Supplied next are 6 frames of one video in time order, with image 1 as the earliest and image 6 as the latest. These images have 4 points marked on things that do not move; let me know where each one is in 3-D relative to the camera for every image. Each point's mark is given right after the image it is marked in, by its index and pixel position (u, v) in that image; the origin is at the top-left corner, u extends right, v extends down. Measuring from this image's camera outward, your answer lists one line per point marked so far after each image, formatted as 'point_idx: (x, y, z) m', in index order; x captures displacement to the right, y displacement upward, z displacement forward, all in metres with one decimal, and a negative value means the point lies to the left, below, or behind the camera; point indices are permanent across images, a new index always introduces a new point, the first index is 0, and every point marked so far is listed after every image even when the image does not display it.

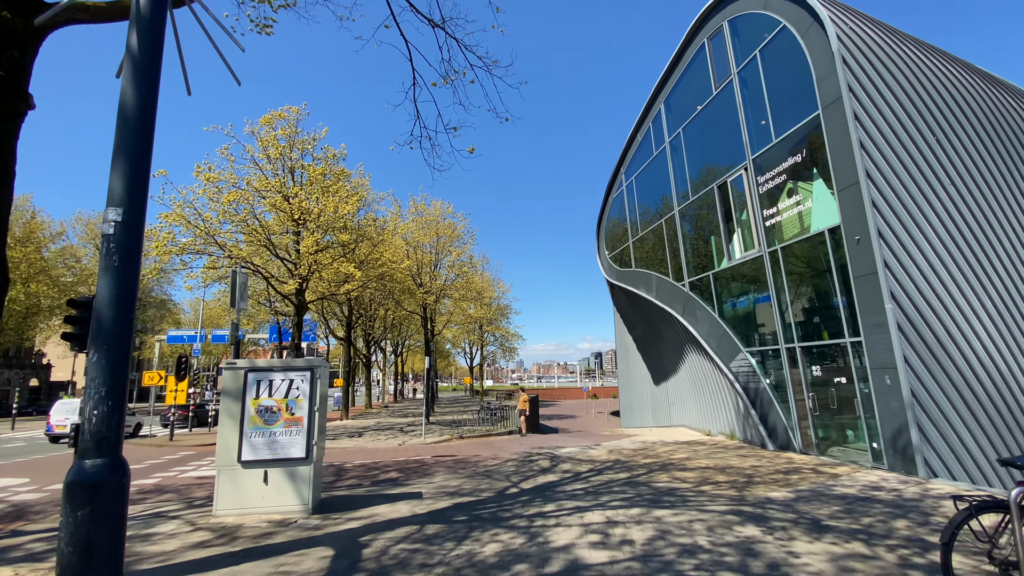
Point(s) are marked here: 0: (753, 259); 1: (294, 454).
0: (+5.0, +0.6, +10.7) m
1: (-2.6, -2.0, +6.2) m
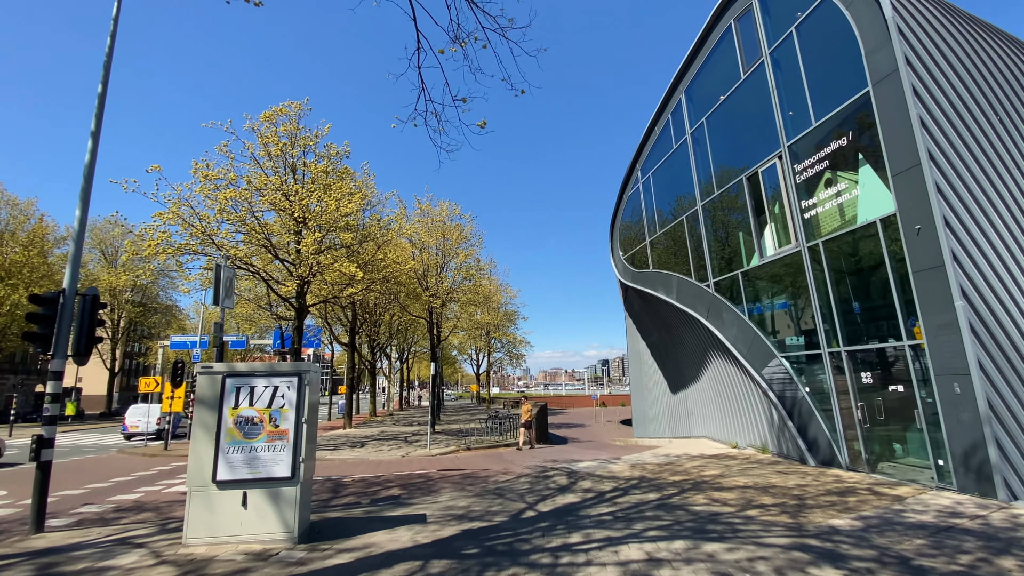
0: (+5.2, +0.6, +9.7) m
1: (-2.4, -1.9, +5.3) m
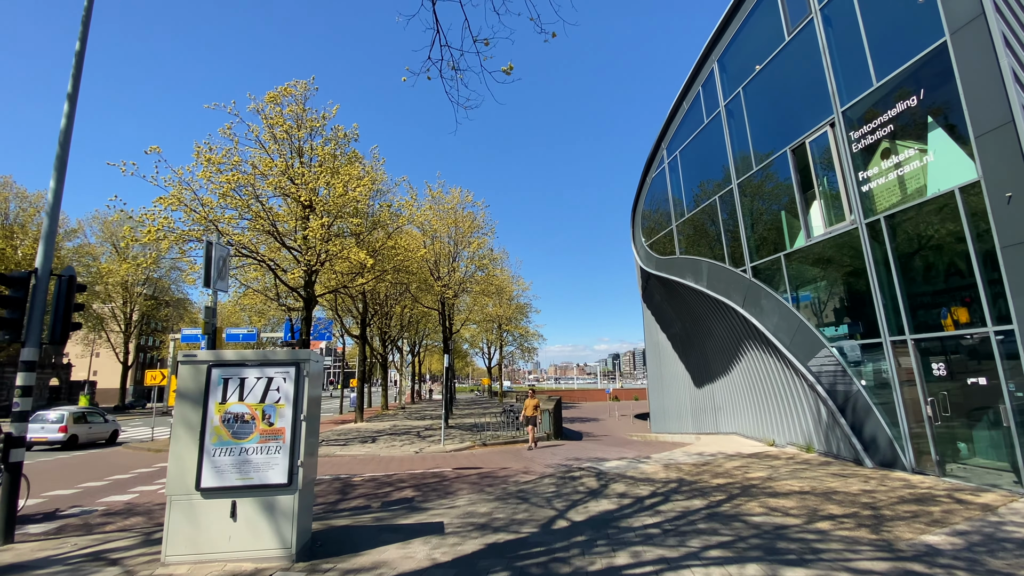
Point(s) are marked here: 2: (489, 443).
0: (+5.6, +0.9, +8.8) m
1: (-2.1, -1.7, +4.5) m
2: (-0.7, -4.6, +15.3) m
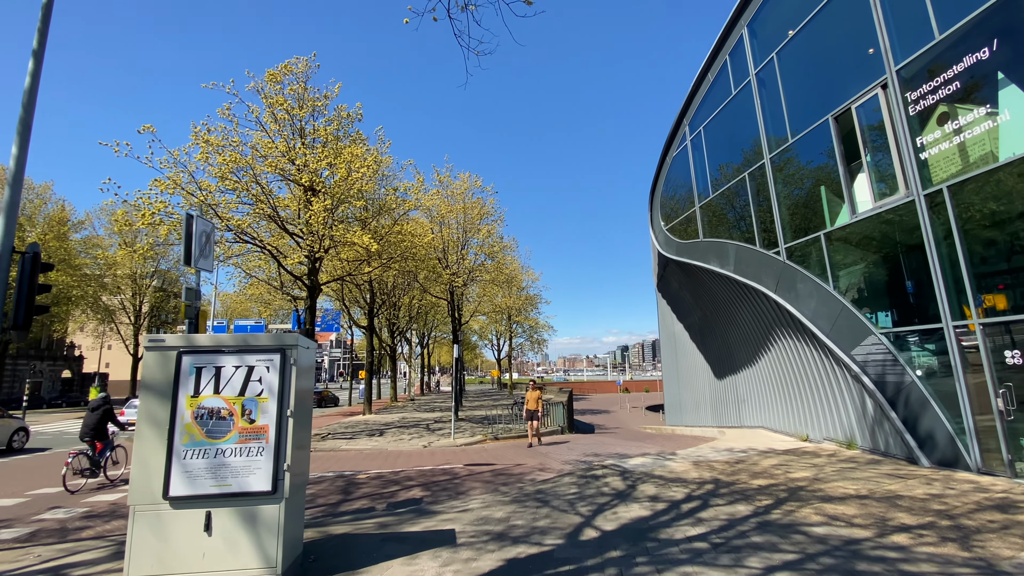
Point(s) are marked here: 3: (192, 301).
0: (+5.9, +1.2, +7.9) m
1: (-1.9, -1.5, +3.8) m
2: (-0.4, -4.2, +14.6) m
3: (-3.7, -0.2, +6.0) m
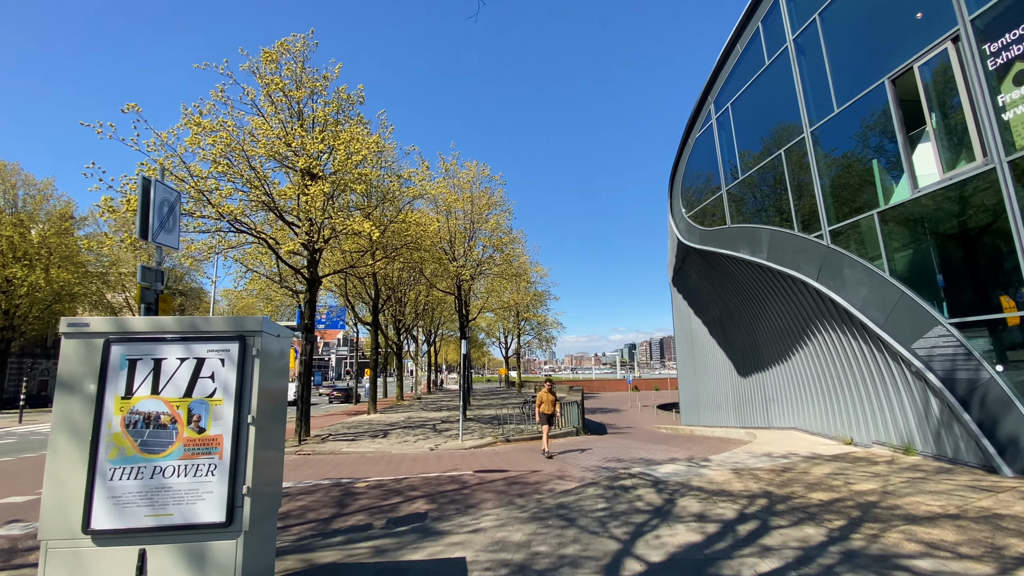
0: (+6.1, +1.5, +6.9) m
1: (-1.7, -1.3, +2.9) m
2: (0.0, -4.0, +13.7) m
3: (-3.5, 0.0, +5.1) m
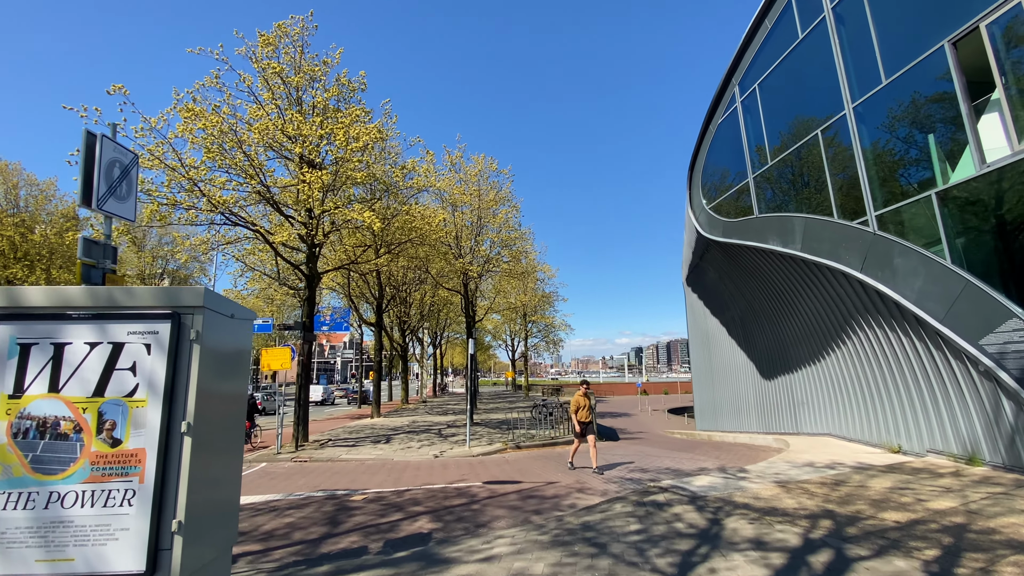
0: (+6.2, +1.6, +6.0) m
1: (-1.6, -1.1, +2.1) m
2: (+0.2, -3.9, +12.8) m
3: (-3.4, +0.2, +4.3) m
